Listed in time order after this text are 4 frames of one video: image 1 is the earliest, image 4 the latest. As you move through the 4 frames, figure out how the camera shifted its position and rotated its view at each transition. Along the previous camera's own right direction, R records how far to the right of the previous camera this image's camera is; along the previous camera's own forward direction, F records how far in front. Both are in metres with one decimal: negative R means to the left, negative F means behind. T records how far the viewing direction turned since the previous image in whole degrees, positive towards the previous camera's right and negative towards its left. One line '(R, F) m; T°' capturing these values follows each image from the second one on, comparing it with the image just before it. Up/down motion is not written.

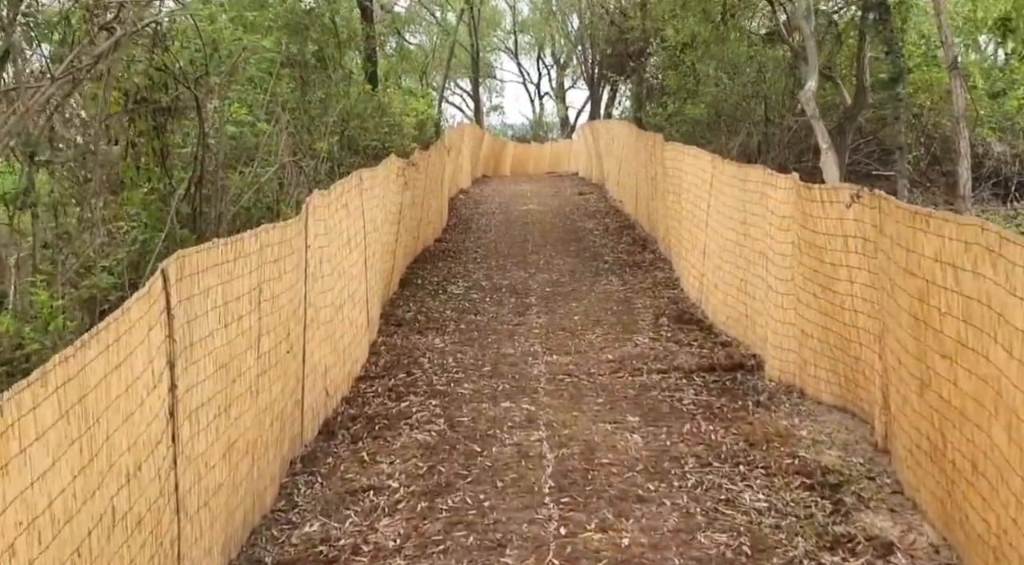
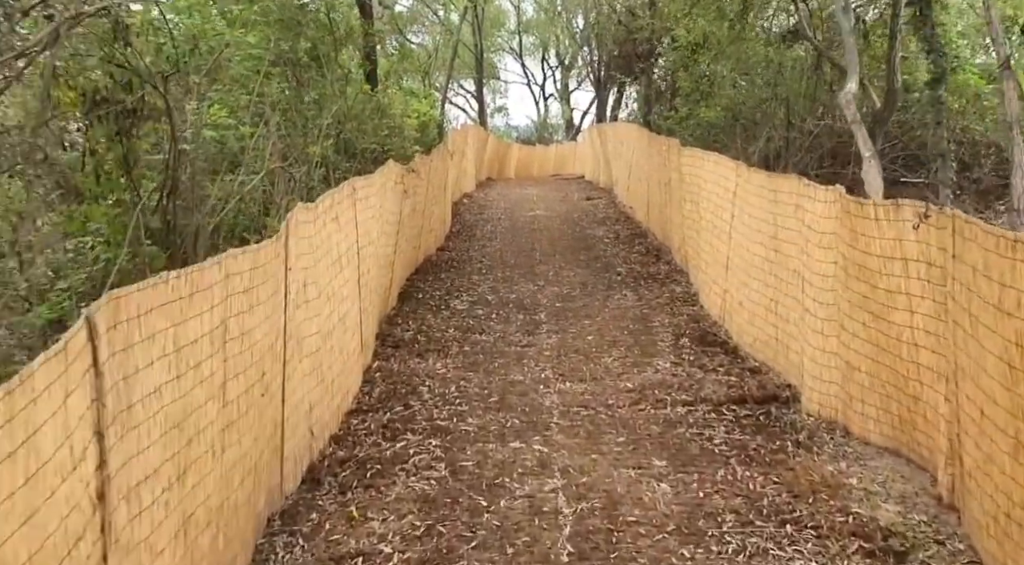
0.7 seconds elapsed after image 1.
(0.0, +0.7) m; 0°
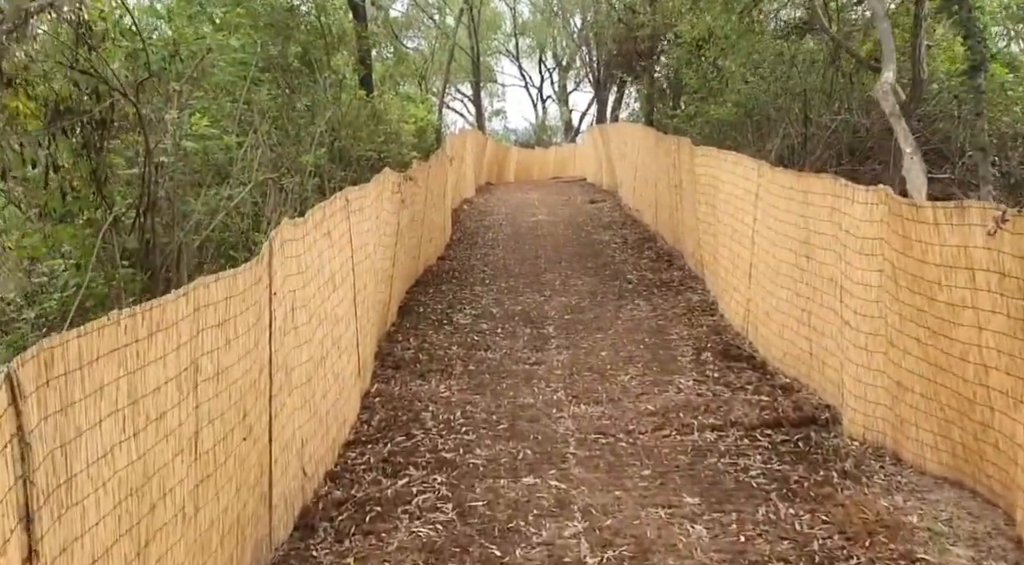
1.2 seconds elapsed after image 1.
(0.0, +0.6) m; 0°
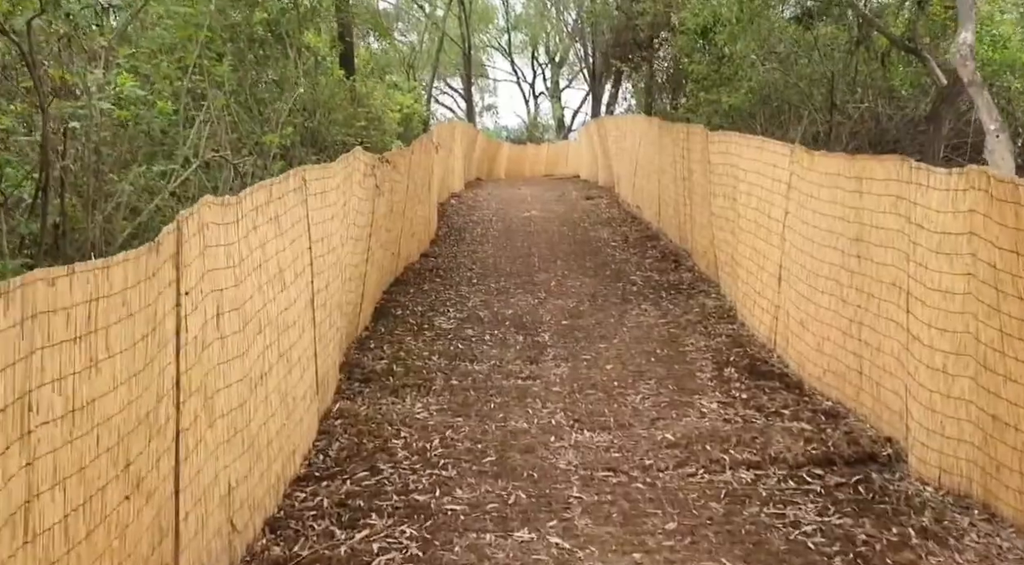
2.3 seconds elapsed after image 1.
(0.0, +1.1) m; +1°
